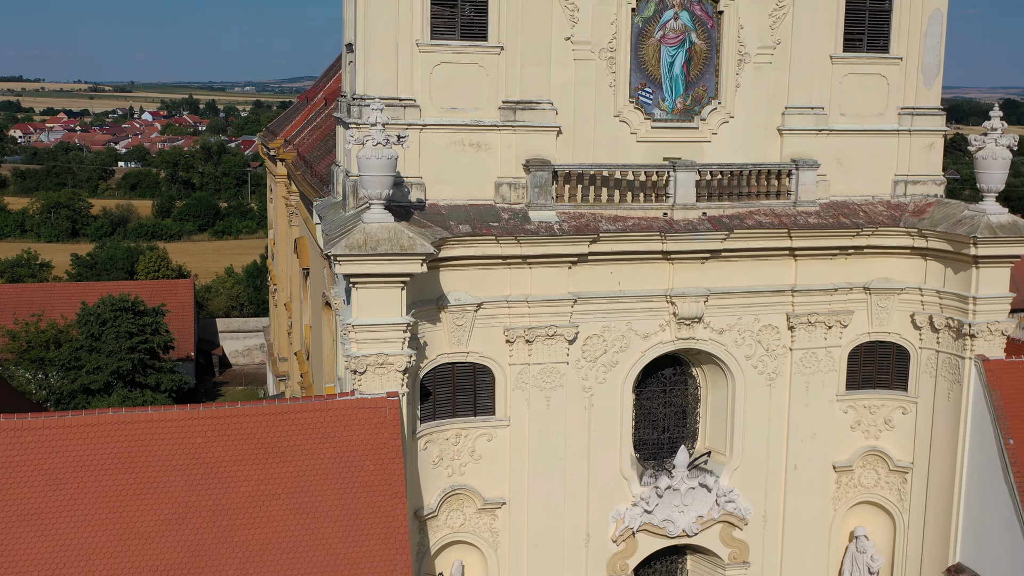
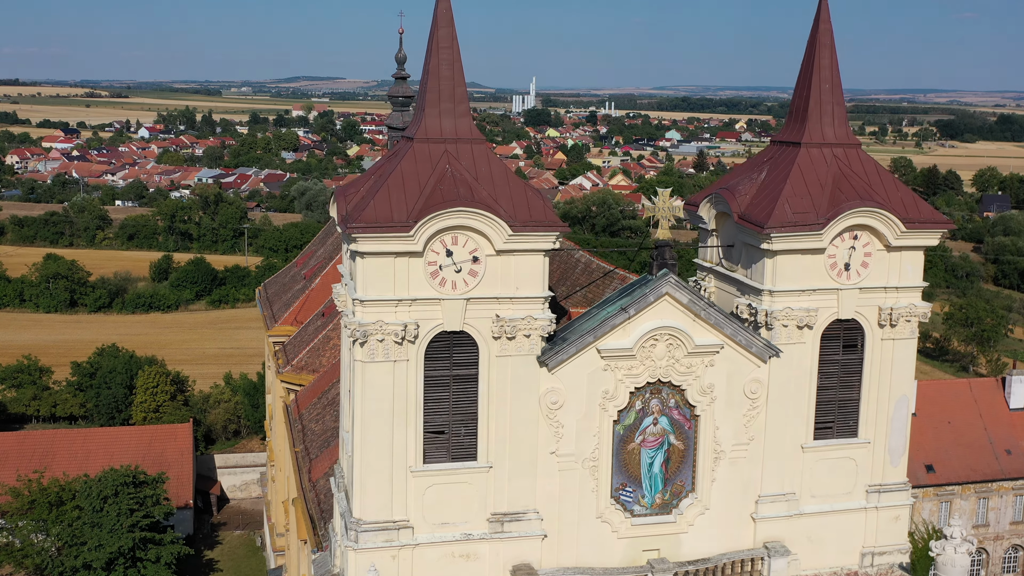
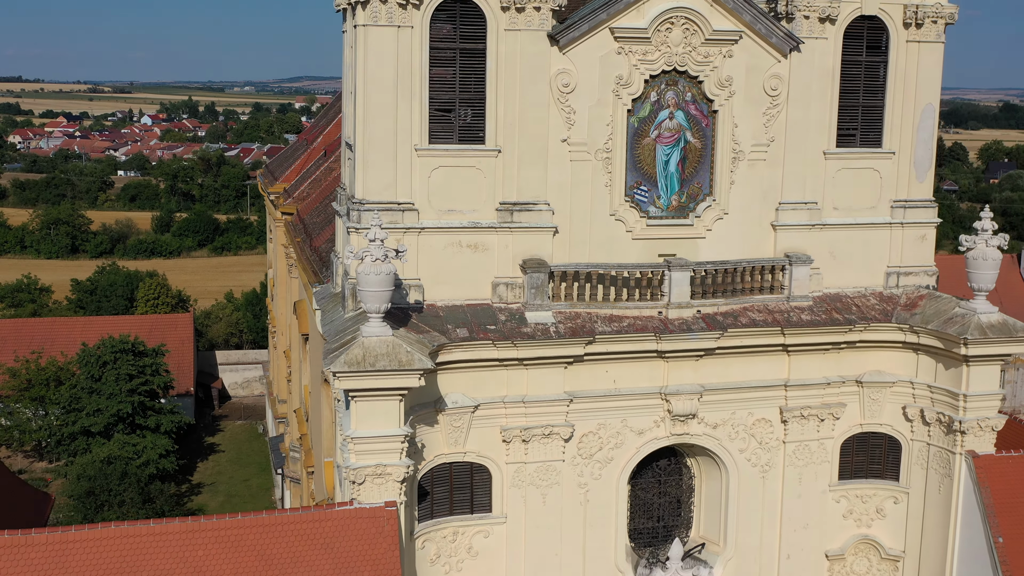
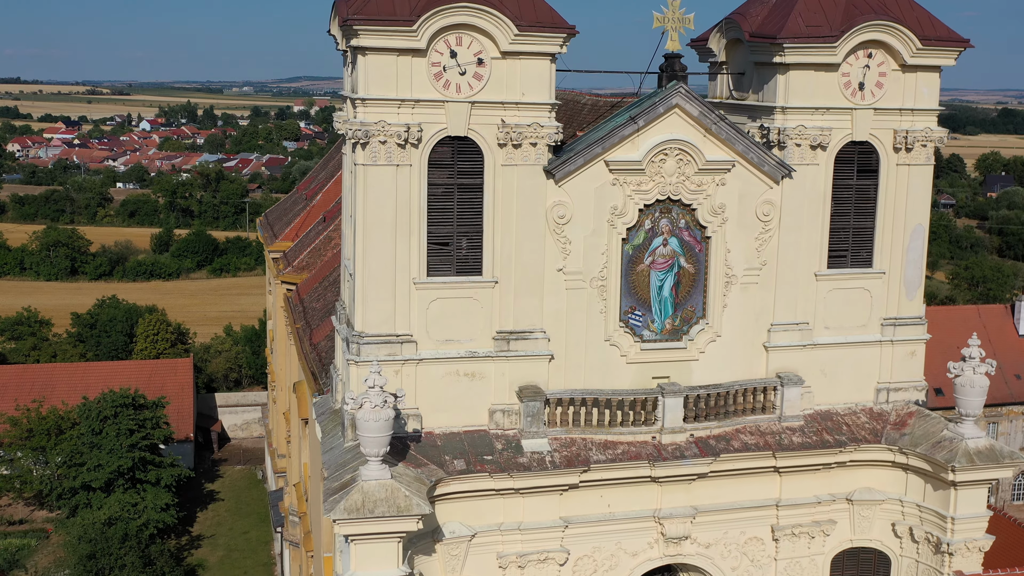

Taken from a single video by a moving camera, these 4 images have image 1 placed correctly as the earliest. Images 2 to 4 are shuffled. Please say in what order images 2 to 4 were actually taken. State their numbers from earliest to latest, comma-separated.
3, 4, 2
